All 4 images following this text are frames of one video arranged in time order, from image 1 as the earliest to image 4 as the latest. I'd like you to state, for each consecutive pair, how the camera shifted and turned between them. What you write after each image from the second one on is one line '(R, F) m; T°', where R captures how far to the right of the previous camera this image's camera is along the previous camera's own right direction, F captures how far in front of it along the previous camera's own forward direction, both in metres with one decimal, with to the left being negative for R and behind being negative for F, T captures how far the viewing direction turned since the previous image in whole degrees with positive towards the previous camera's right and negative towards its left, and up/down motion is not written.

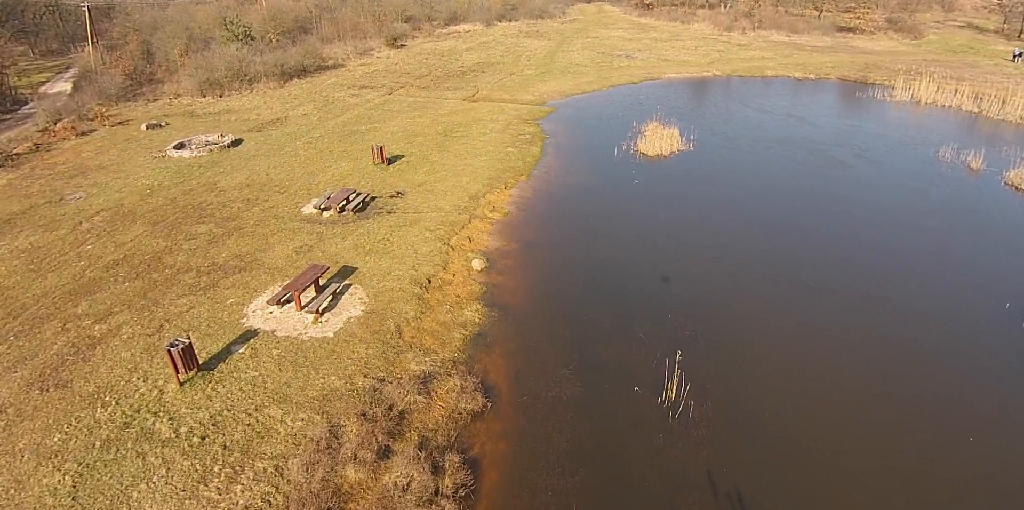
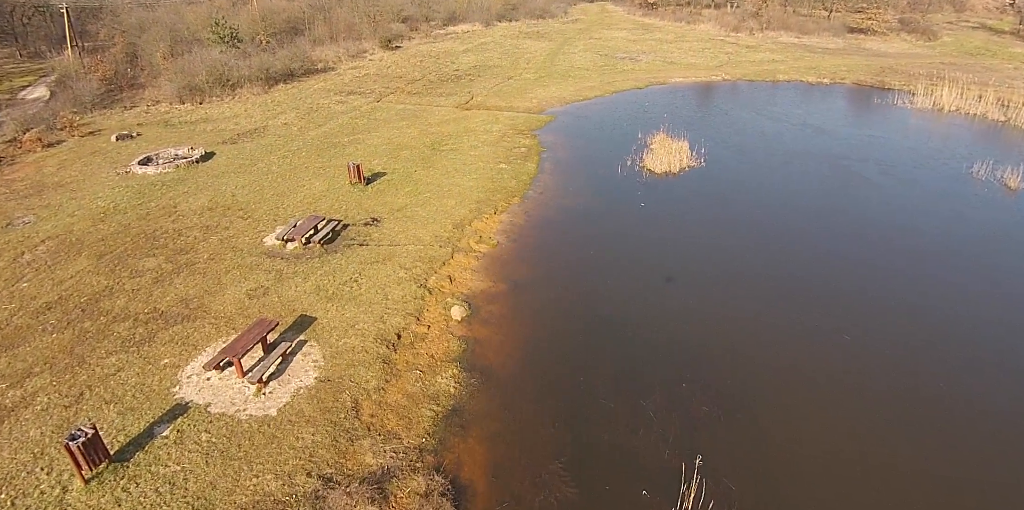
(+0.4, +2.4) m; 0°
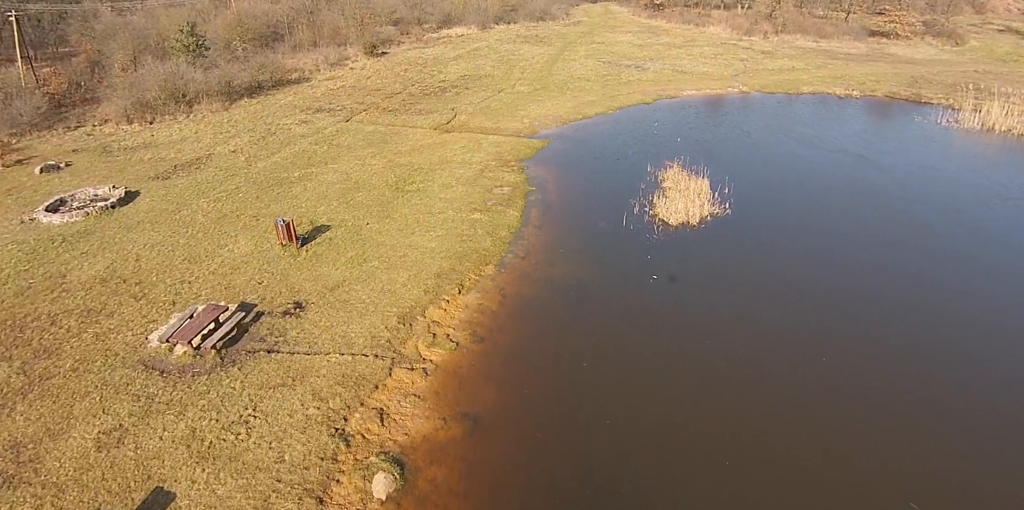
(+0.9, +4.6) m; 0°
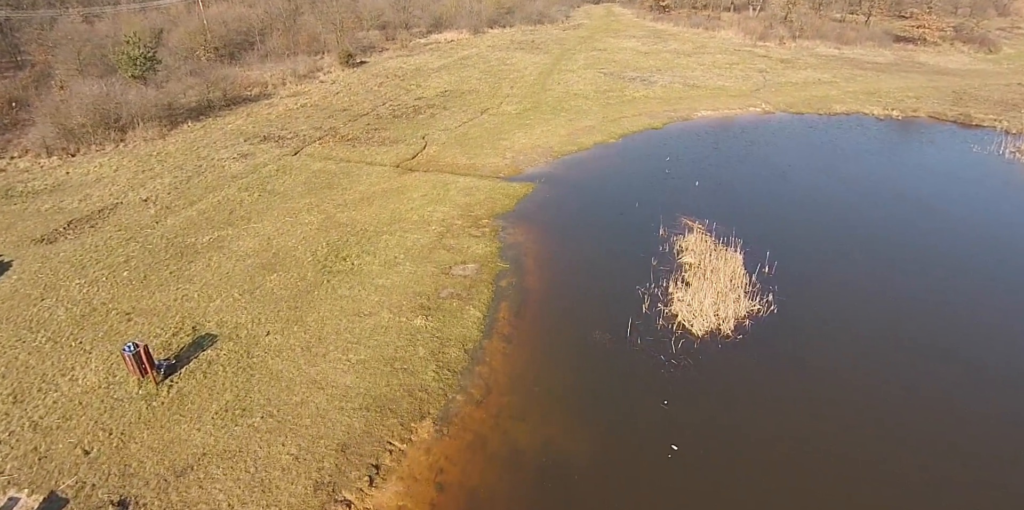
(+1.1, +5.2) m; 0°
